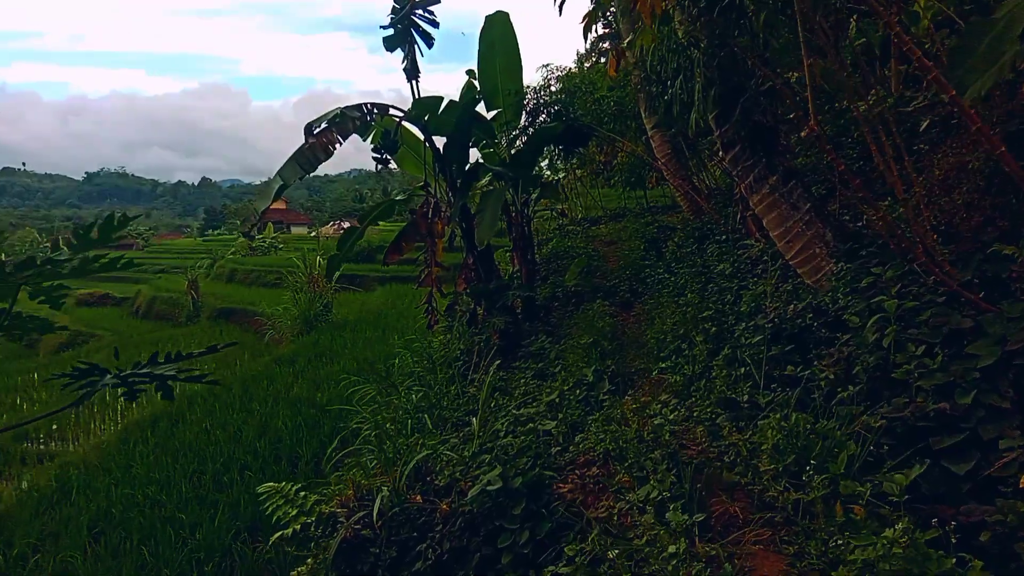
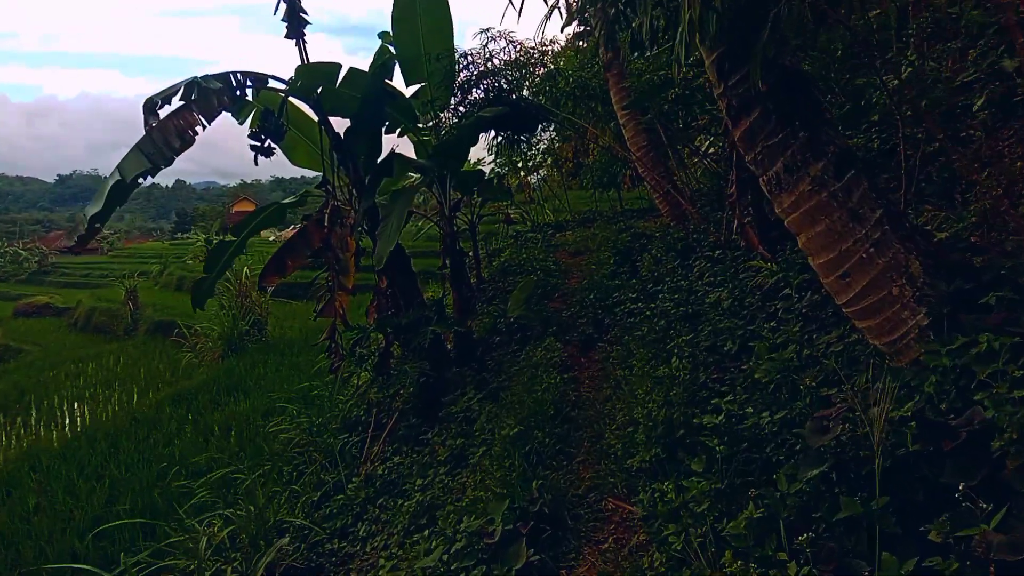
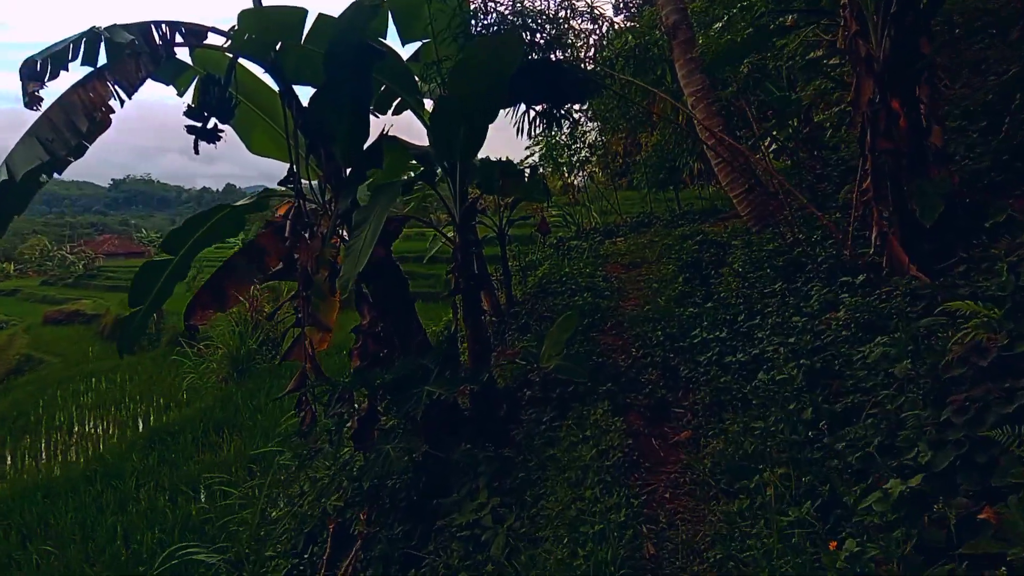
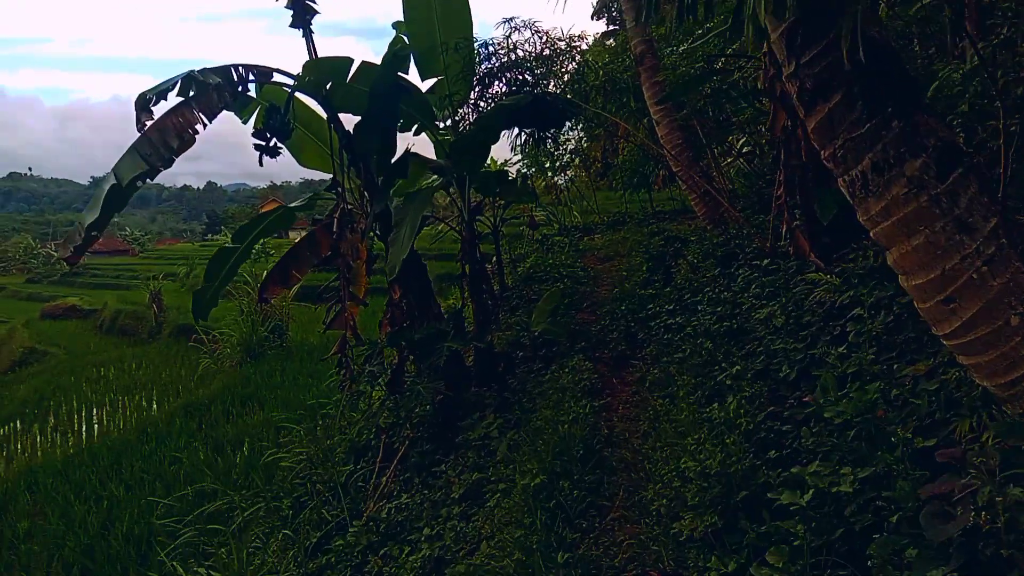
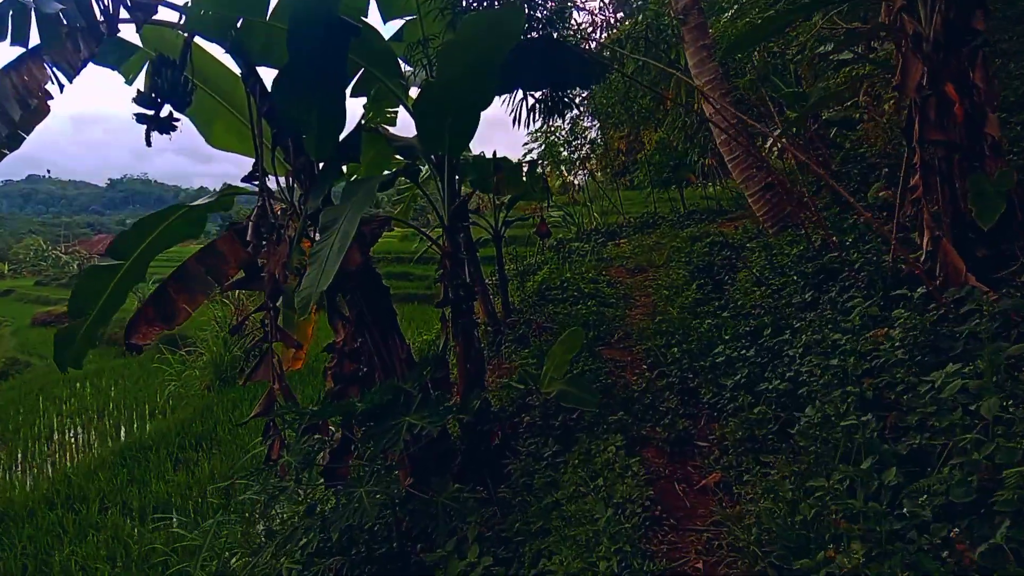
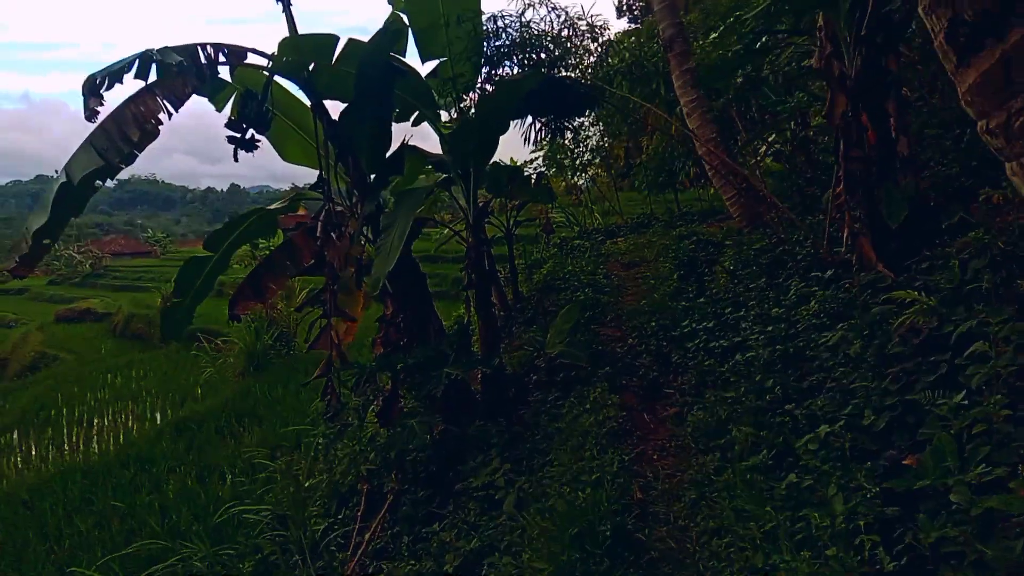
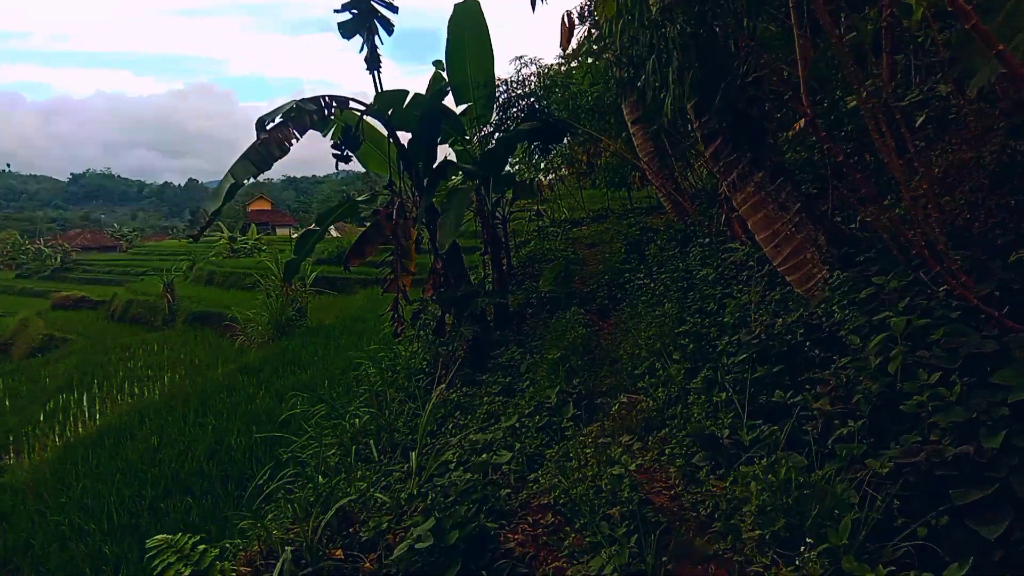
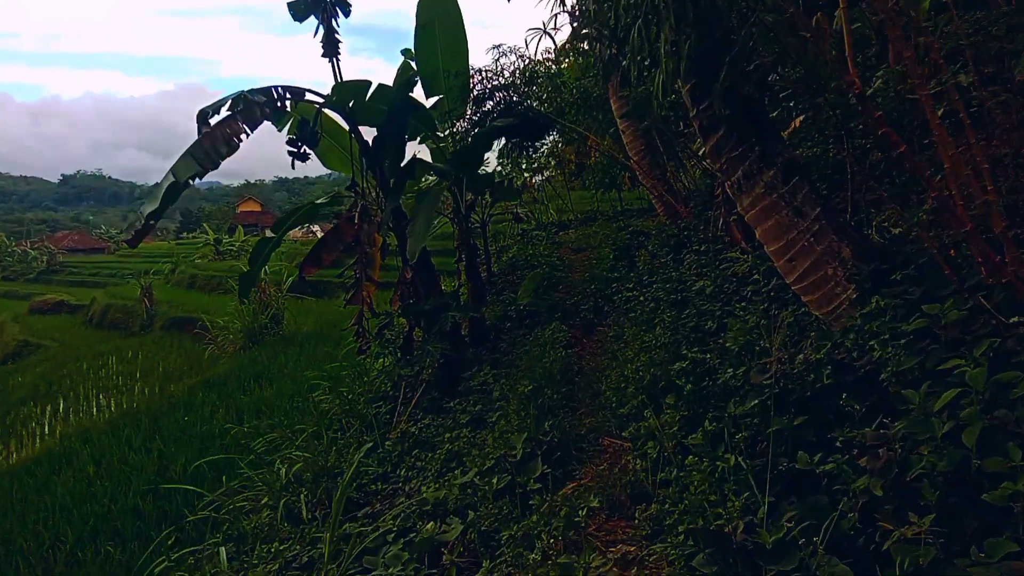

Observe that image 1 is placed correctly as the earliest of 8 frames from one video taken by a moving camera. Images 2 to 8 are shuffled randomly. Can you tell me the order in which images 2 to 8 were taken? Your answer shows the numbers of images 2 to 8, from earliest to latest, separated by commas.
7, 8, 2, 4, 6, 3, 5
